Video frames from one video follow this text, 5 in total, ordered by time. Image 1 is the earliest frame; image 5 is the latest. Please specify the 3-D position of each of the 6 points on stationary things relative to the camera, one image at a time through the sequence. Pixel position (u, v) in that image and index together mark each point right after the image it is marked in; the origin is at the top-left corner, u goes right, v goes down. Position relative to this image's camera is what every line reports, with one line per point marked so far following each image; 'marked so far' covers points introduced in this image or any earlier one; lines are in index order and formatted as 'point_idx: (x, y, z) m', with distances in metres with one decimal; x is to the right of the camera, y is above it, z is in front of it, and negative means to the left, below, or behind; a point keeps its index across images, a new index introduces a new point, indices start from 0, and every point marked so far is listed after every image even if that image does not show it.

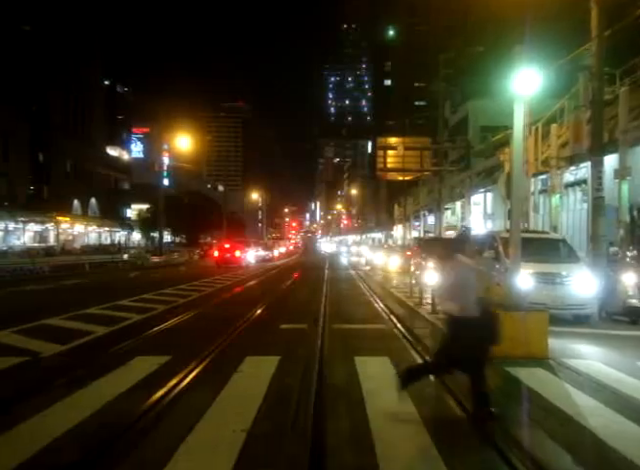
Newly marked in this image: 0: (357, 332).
0: (+0.9, -2.5, +12.6) m
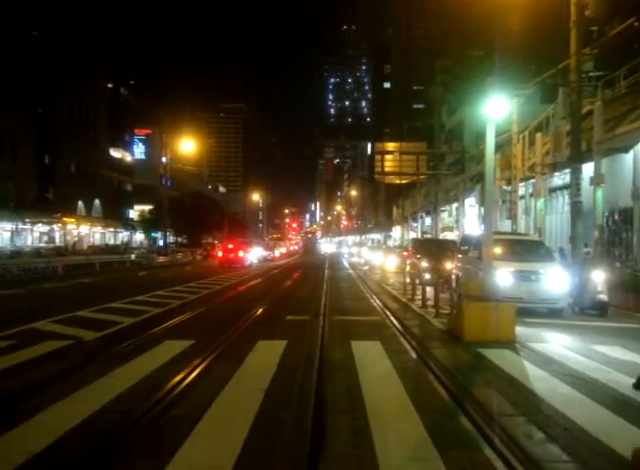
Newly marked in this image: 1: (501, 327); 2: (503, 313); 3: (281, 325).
0: (+1.0, -2.6, +14.1) m
1: (+4.0, -2.0, +10.8) m
2: (+4.1, -1.7, +10.9) m
3: (-1.2, -2.7, +14.6) m
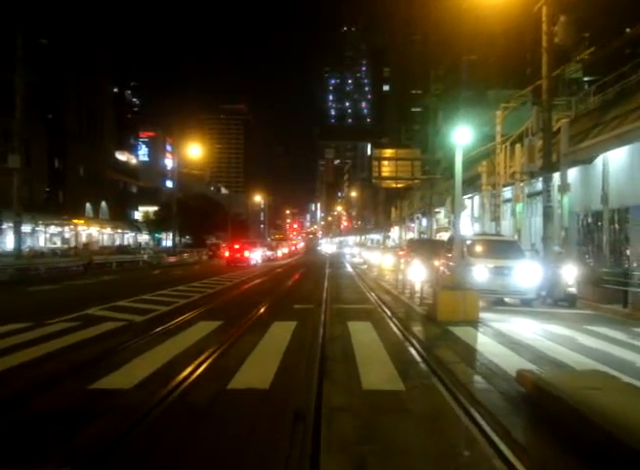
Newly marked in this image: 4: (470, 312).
0: (+1.0, -2.6, +16.7) m
1: (+4.1, -2.0, +13.3) m
2: (+4.1, -1.8, +13.4) m
3: (-1.1, -2.8, +17.2) m
4: (+4.1, -2.1, +13.4) m
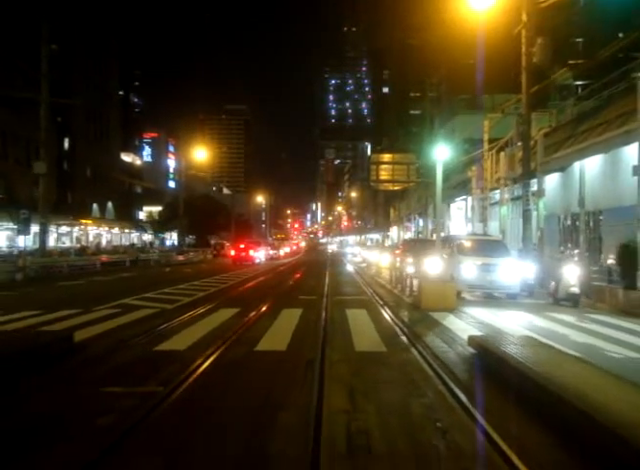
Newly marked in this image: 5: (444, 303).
0: (+1.1, -2.6, +19.0) m
1: (+4.1, -2.1, +15.7) m
2: (+4.2, -1.8, +15.8) m
3: (-1.0, -2.8, +19.5) m
4: (+4.2, -2.2, +15.7) m
5: (+4.0, -2.2, +15.6) m
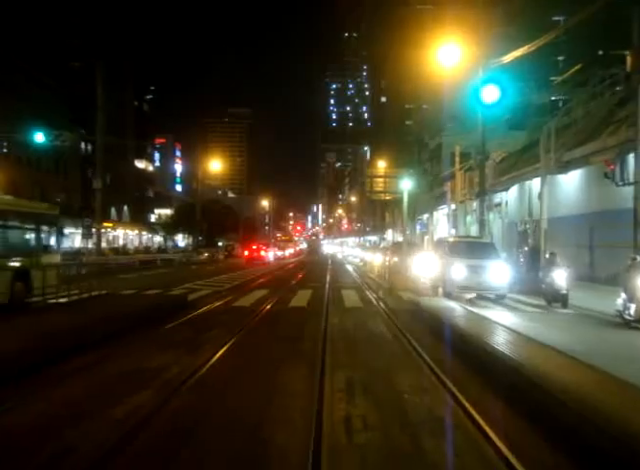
0: (+1.3, -2.9, +26.1) m
1: (+4.3, -2.3, +22.7) m
2: (+4.4, -2.0, +22.8) m
3: (-0.8, -3.0, +26.6) m
4: (+4.4, -2.4, +22.8) m
5: (+4.2, -2.5, +22.7) m
